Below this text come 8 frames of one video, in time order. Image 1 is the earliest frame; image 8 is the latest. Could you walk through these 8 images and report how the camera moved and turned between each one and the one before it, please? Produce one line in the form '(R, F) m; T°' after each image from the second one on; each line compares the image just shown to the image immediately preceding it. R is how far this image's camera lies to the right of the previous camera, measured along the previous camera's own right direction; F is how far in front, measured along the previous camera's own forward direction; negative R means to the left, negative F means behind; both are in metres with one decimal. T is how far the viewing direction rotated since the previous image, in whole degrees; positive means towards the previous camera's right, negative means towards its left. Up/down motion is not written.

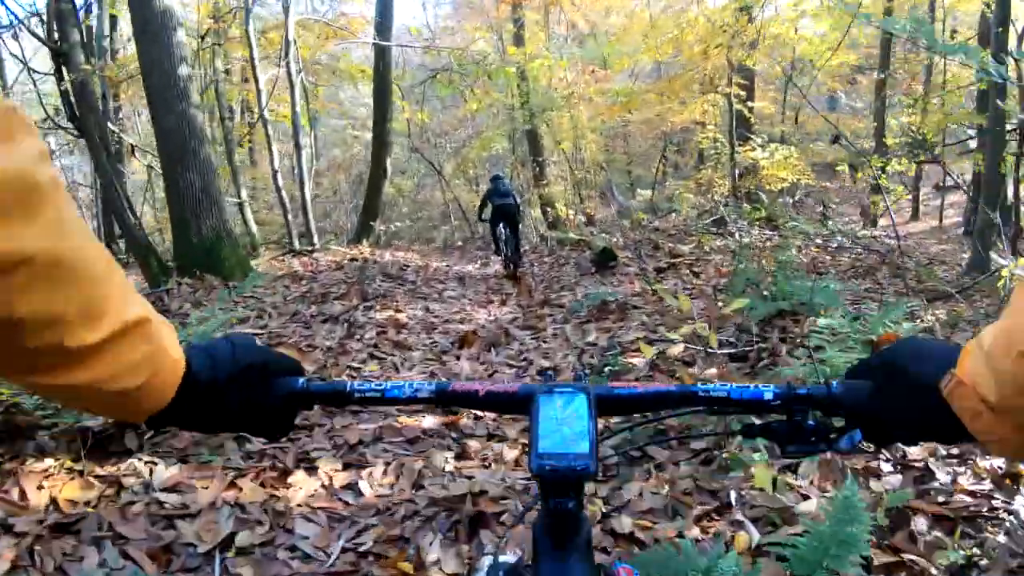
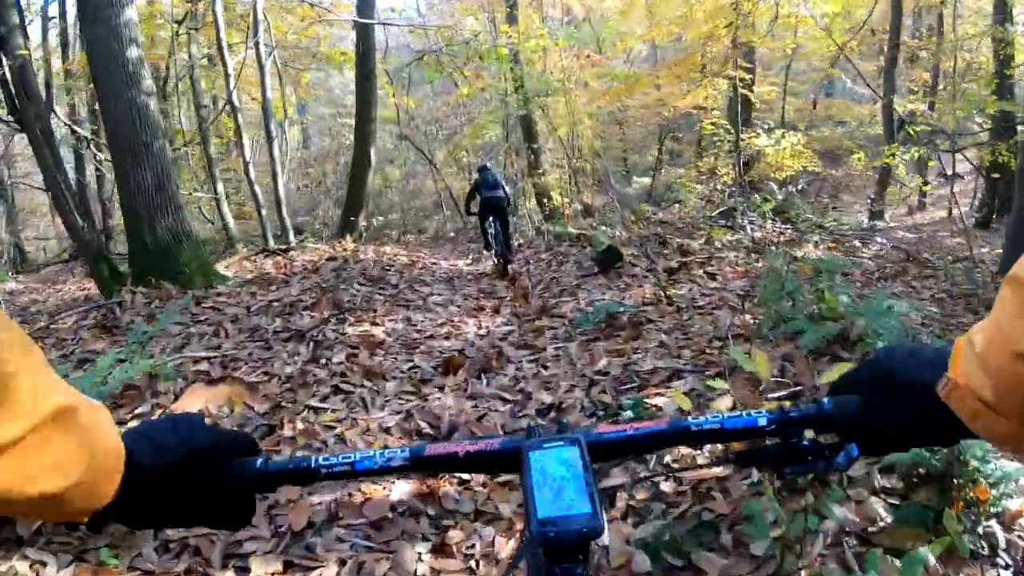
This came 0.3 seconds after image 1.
(0.0, +1.0) m; 0°
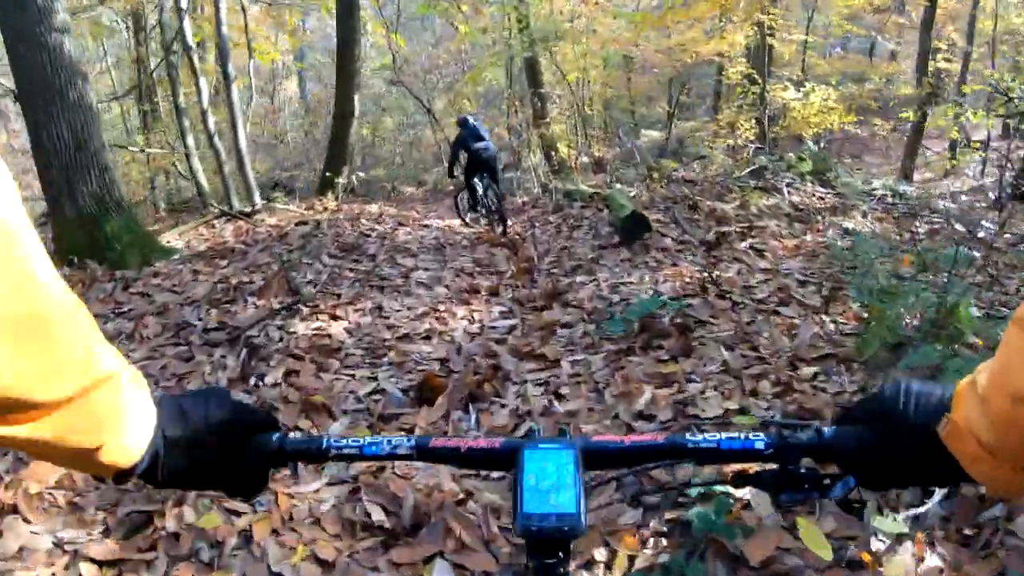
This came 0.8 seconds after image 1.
(0.0, +1.5) m; 0°
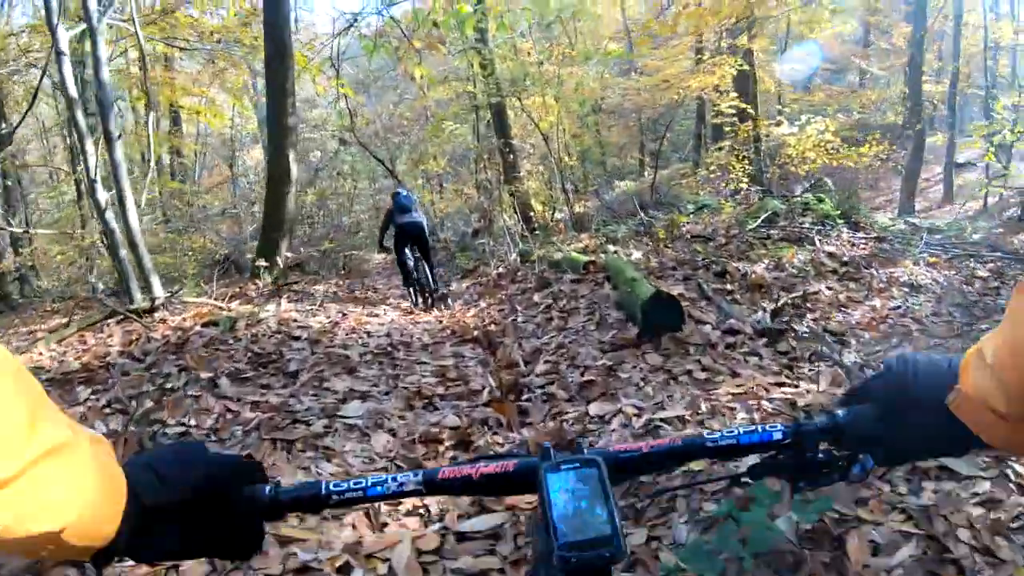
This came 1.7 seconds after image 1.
(0.0, +2.0) m; +2°
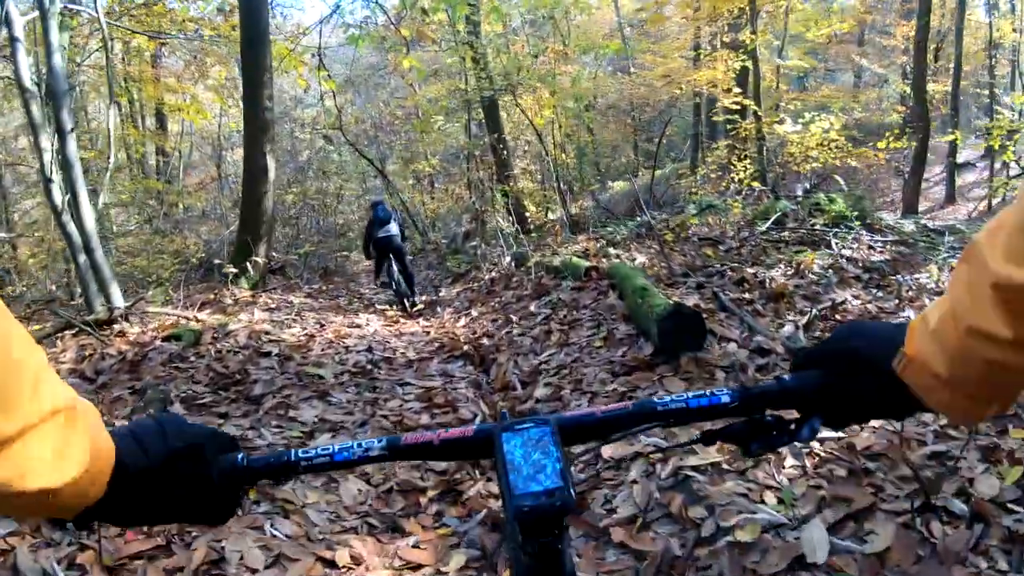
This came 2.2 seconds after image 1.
(0.0, +0.6) m; +1°
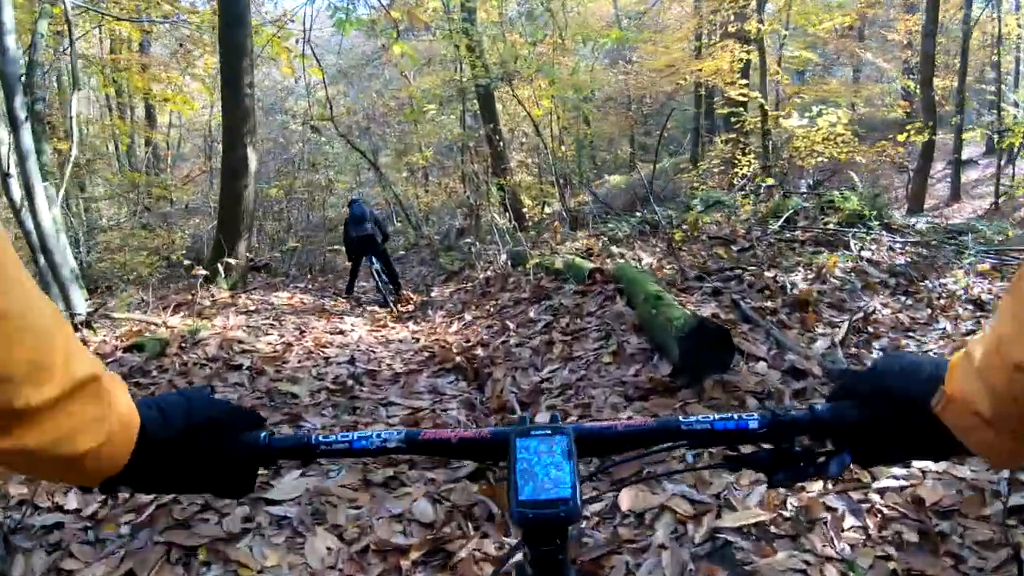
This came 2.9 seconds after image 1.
(0.0, +0.5) m; 0°
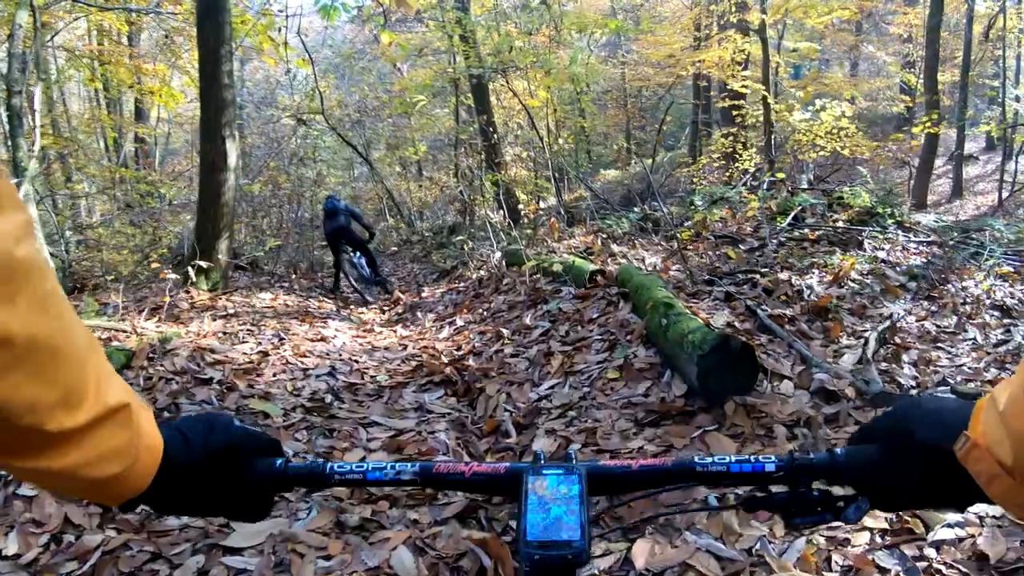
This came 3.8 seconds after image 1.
(0.0, +0.4) m; 0°
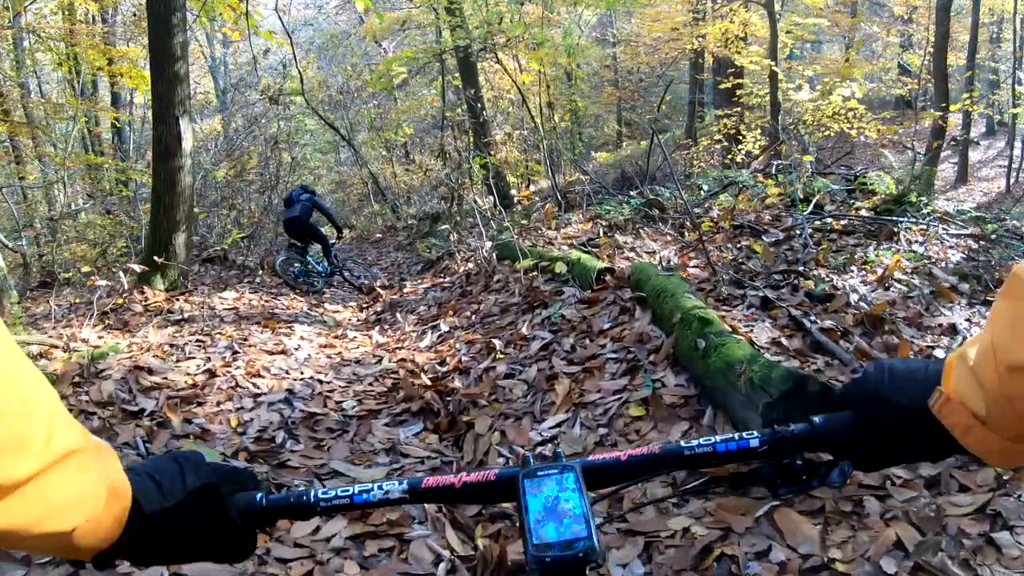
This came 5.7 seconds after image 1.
(0.0, +0.8) m; +1°
